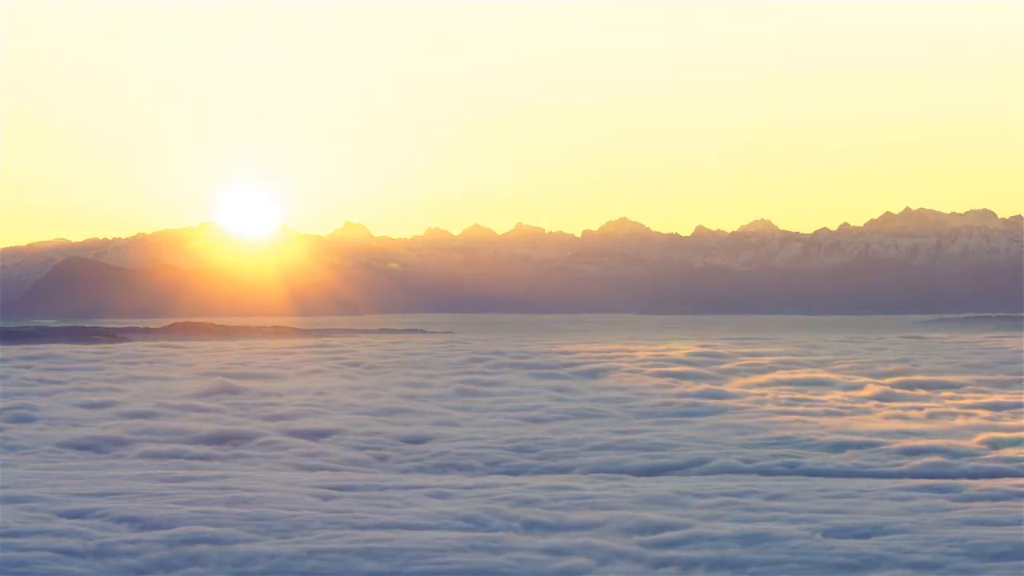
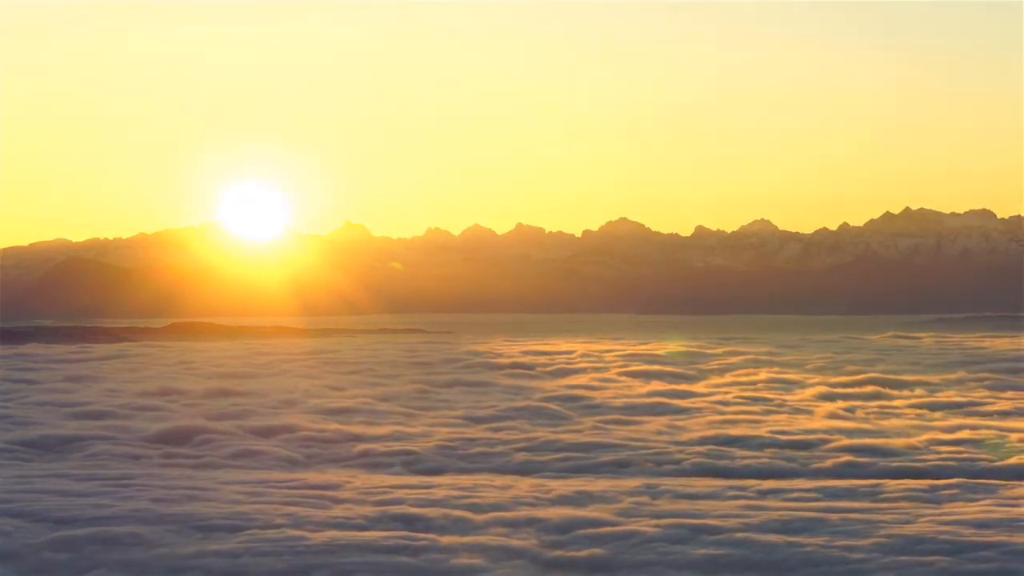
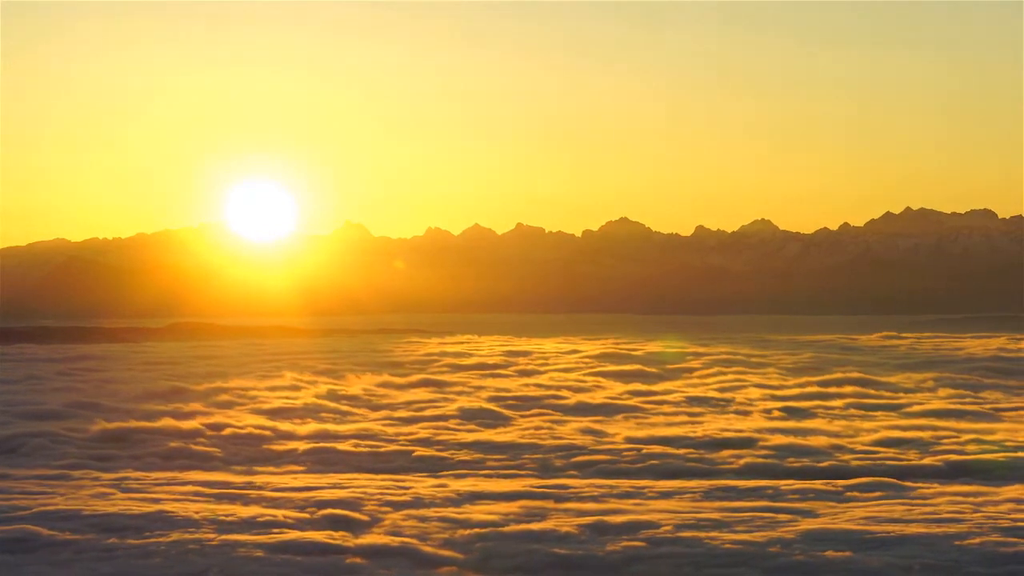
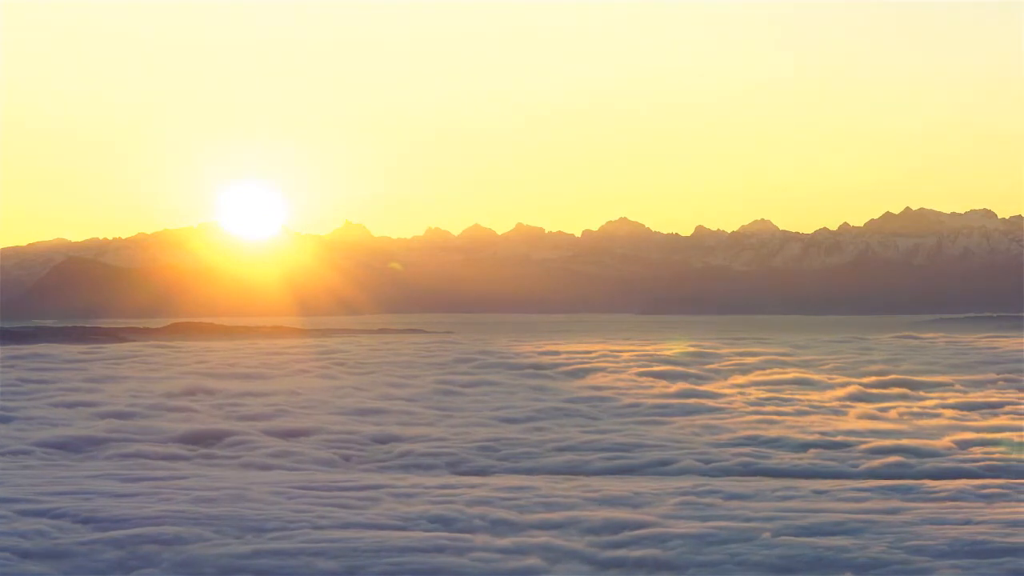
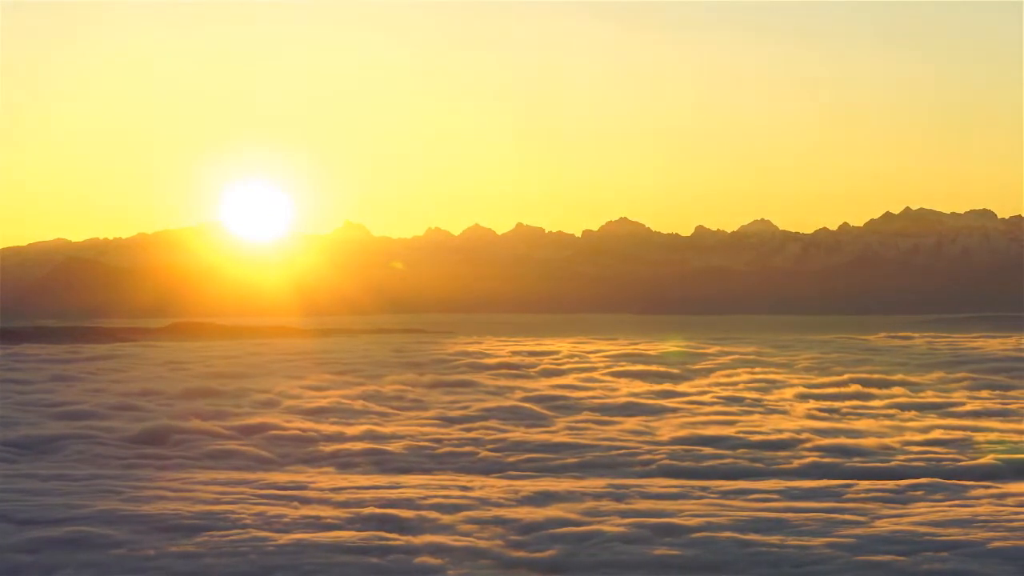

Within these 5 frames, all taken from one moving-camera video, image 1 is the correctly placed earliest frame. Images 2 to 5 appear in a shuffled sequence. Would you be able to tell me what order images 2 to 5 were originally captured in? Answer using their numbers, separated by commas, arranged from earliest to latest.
4, 2, 5, 3
